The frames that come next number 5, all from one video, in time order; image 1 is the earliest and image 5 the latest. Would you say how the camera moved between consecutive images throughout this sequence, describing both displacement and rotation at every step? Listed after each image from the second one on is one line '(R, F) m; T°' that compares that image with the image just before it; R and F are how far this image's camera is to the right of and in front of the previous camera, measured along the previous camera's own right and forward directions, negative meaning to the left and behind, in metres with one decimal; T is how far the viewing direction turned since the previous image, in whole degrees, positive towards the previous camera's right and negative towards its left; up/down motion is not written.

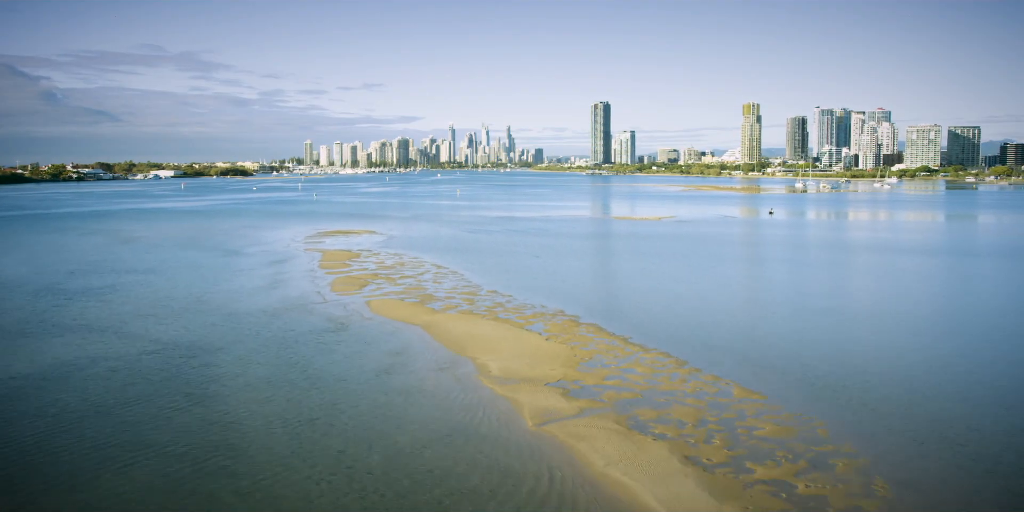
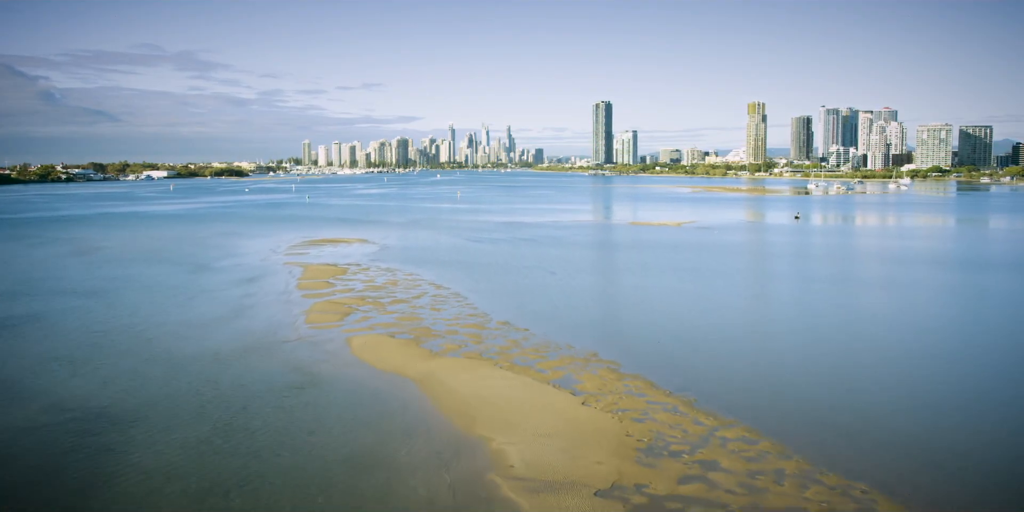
(-0.2, +2.0) m; 0°
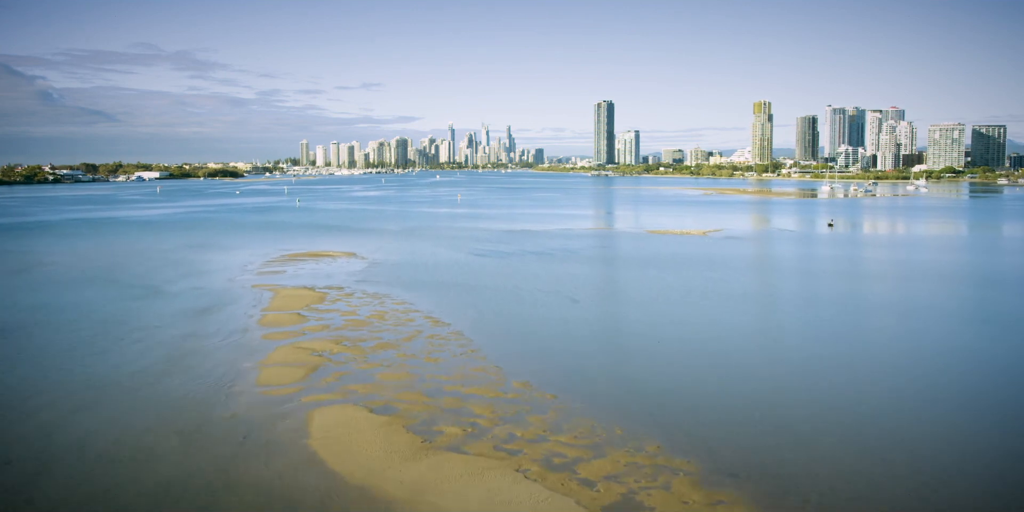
(-0.2, +2.2) m; 0°
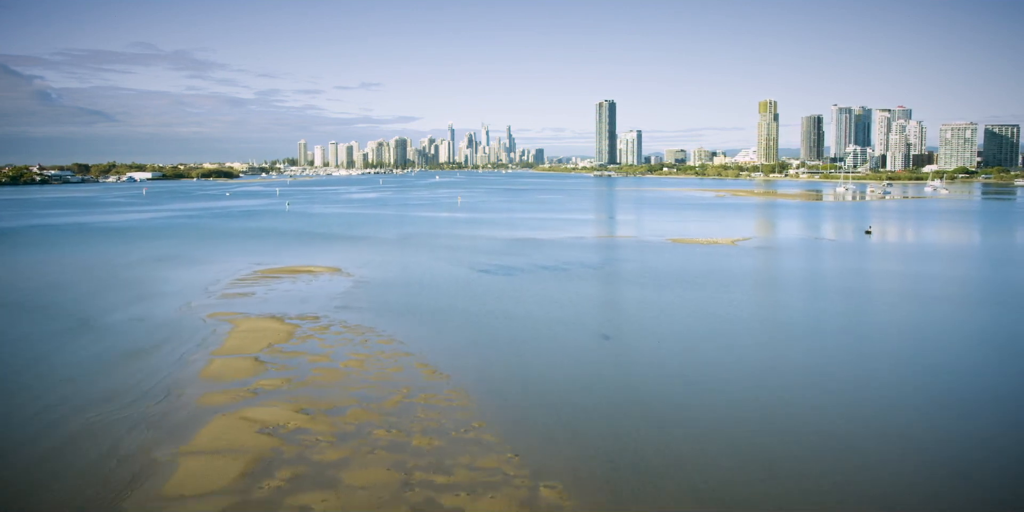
(-0.2, +2.0) m; 0°
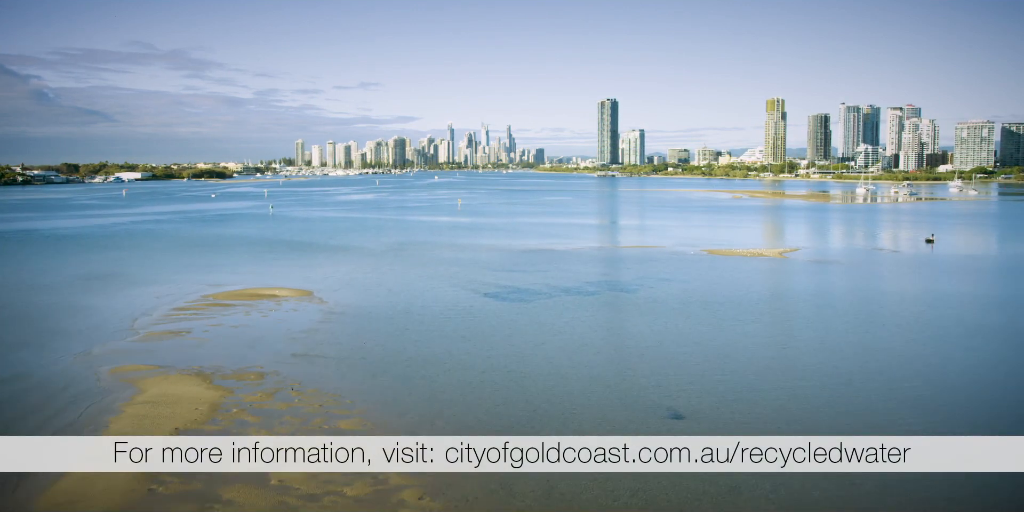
(-0.2, +2.6) m; 0°
